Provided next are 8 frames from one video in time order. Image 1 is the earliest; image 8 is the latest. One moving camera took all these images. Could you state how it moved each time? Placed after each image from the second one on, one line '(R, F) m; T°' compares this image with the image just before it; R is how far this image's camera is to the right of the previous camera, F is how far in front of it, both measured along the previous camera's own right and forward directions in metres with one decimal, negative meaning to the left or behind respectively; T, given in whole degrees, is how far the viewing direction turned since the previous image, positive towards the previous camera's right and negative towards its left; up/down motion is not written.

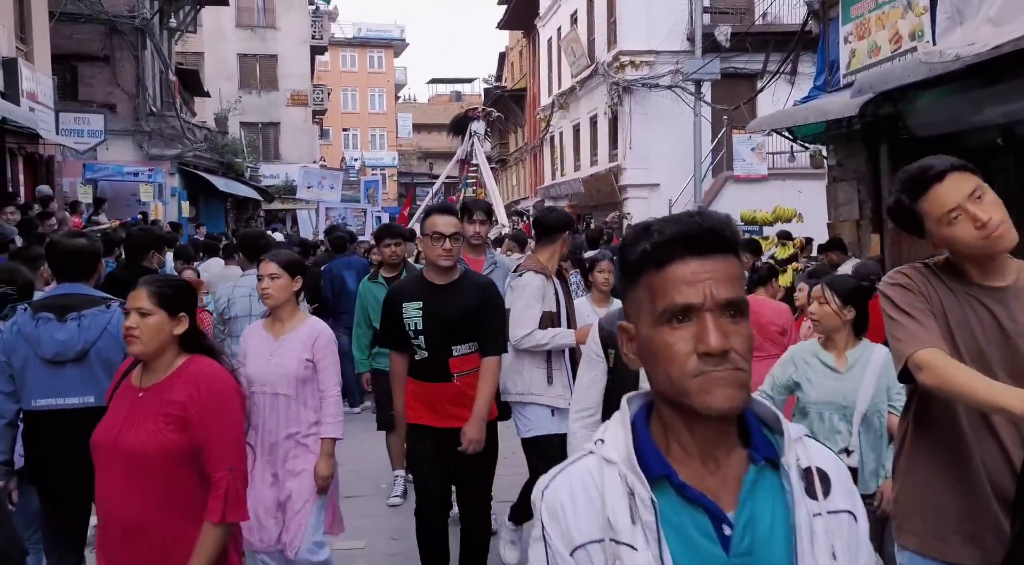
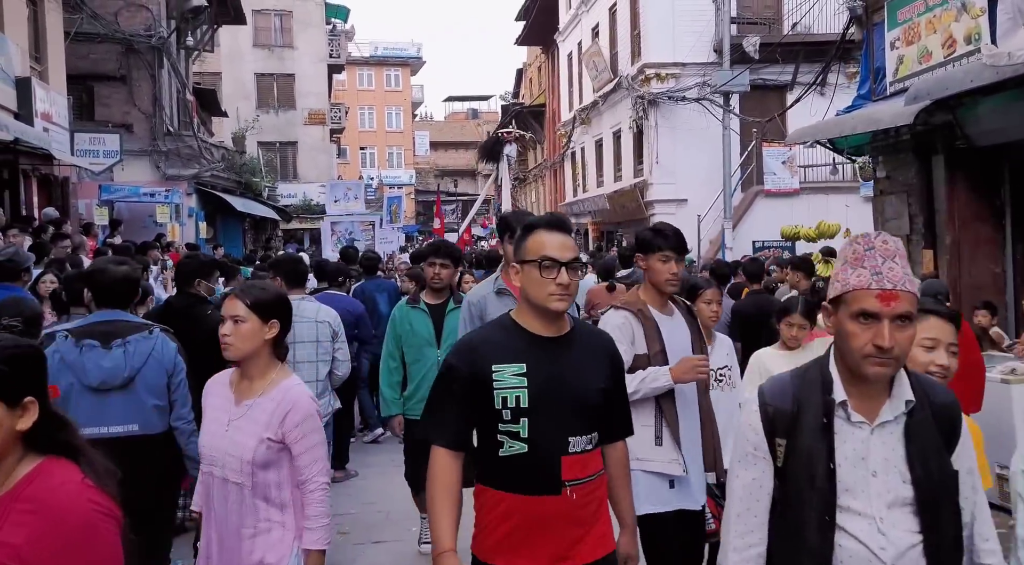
(-0.2, +0.5) m; -1°
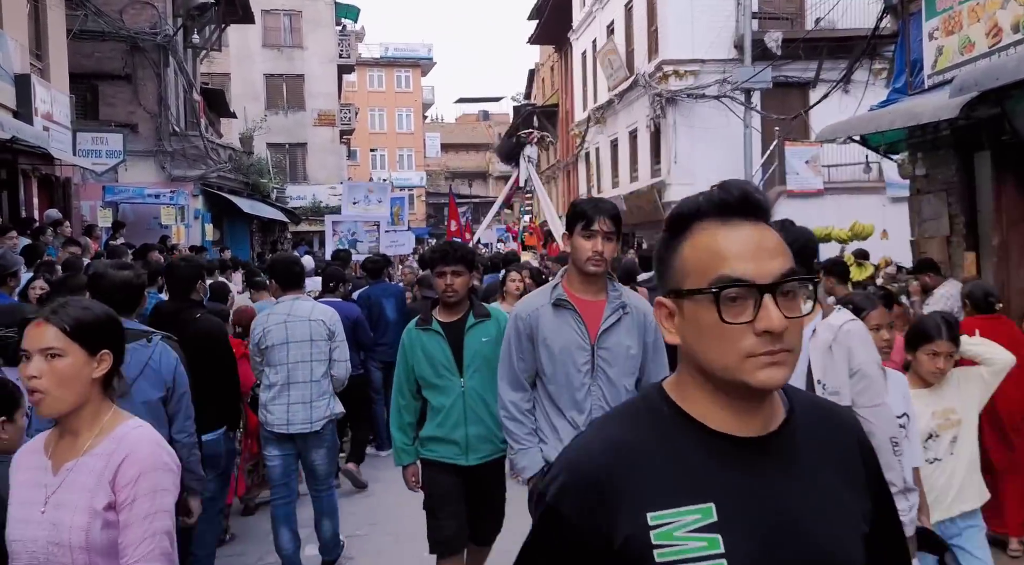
(-0.1, +0.5) m; -1°
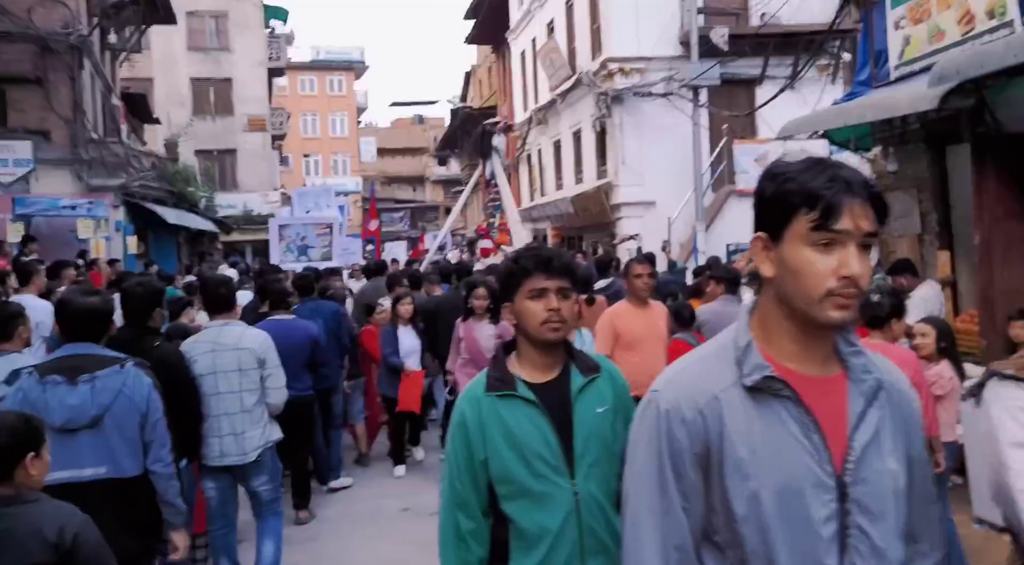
(-0.1, +0.7) m; +4°
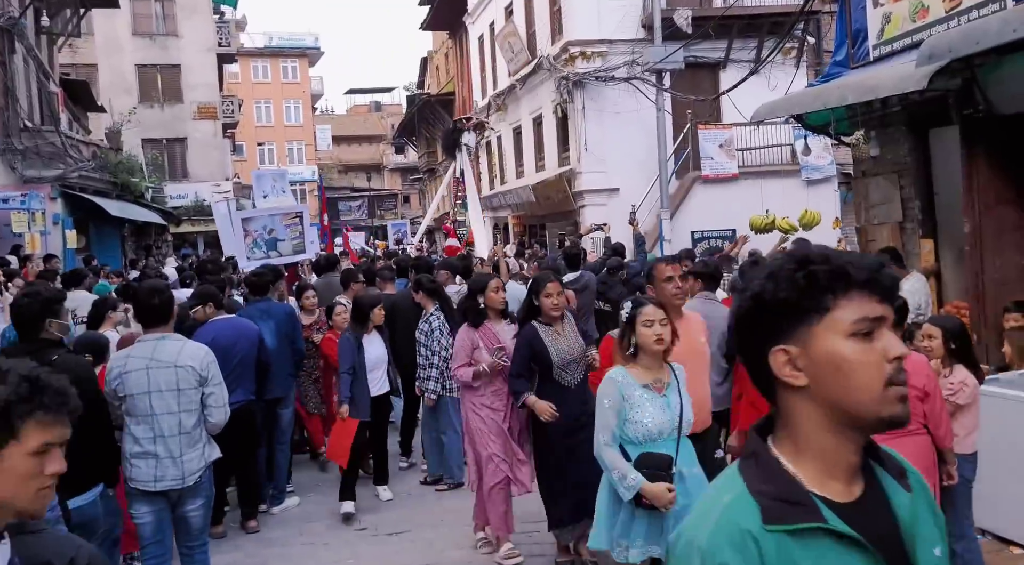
(0.0, +0.6) m; +3°
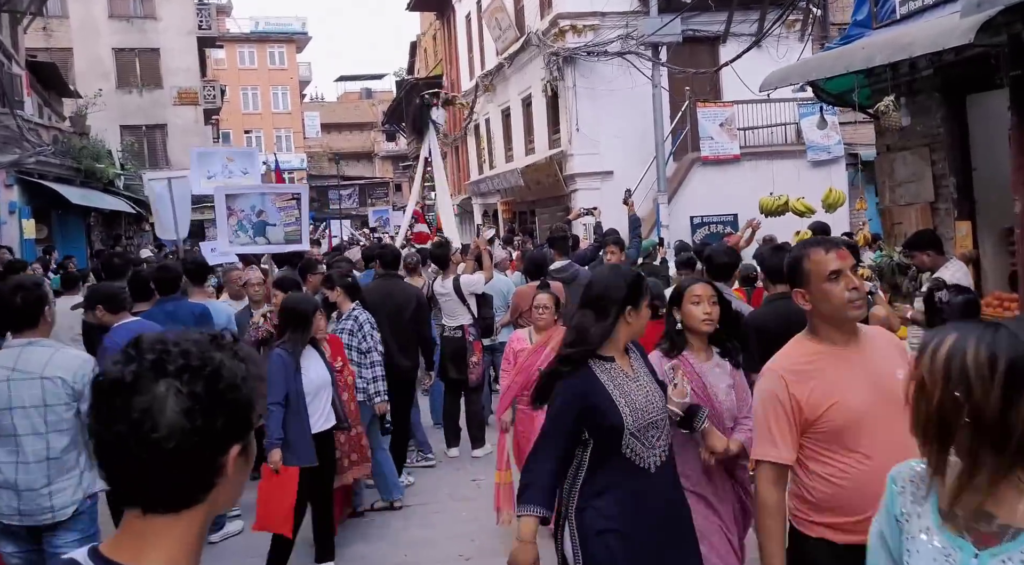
(+0.1, +1.0) m; 0°
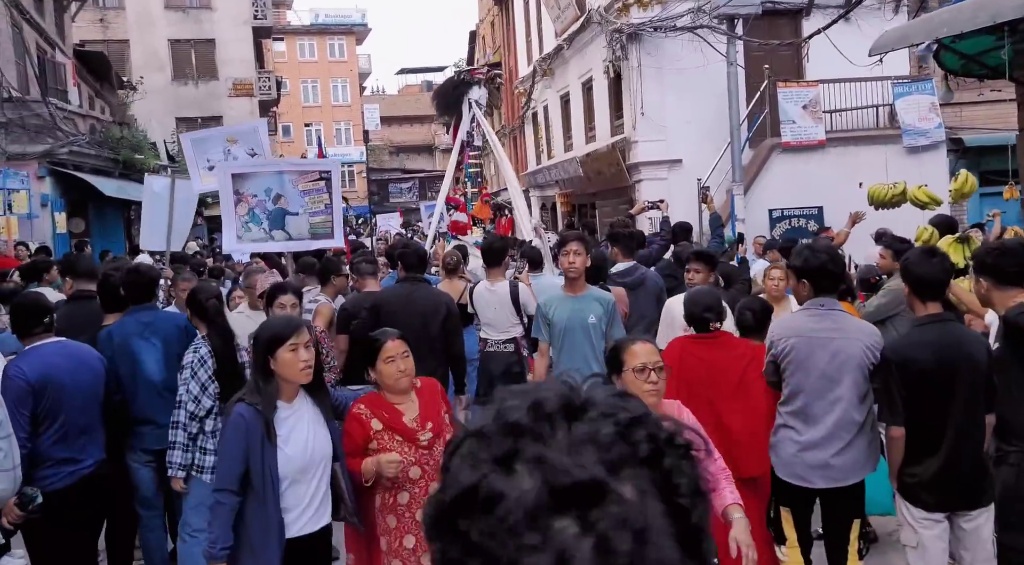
(+0.1, +1.3) m; -4°
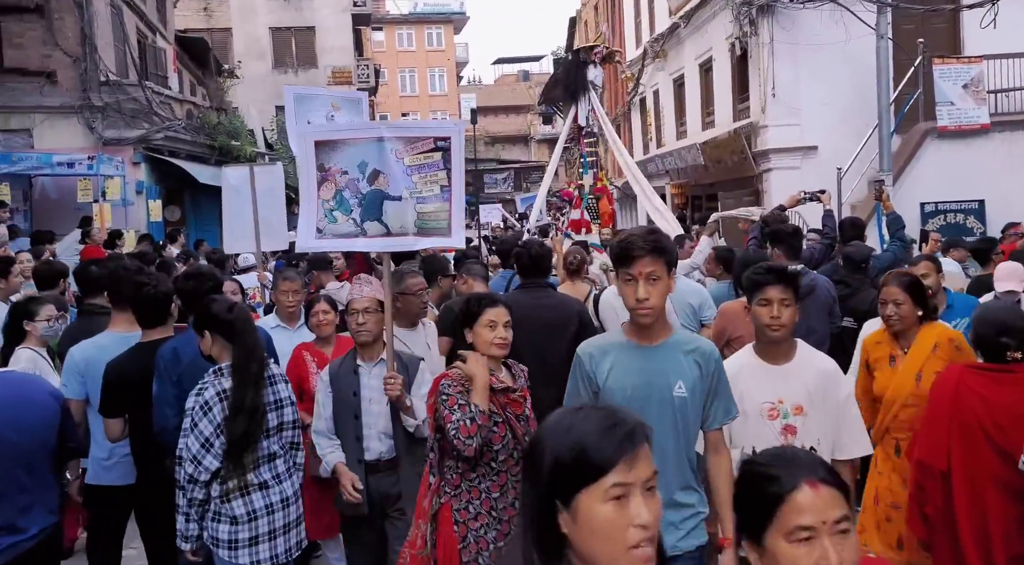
(-0.3, +1.1) m; -6°
